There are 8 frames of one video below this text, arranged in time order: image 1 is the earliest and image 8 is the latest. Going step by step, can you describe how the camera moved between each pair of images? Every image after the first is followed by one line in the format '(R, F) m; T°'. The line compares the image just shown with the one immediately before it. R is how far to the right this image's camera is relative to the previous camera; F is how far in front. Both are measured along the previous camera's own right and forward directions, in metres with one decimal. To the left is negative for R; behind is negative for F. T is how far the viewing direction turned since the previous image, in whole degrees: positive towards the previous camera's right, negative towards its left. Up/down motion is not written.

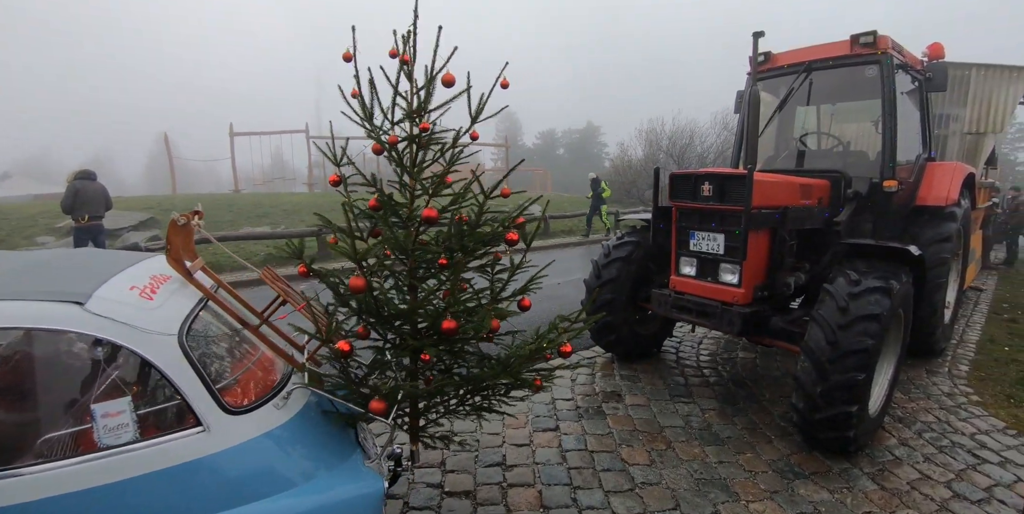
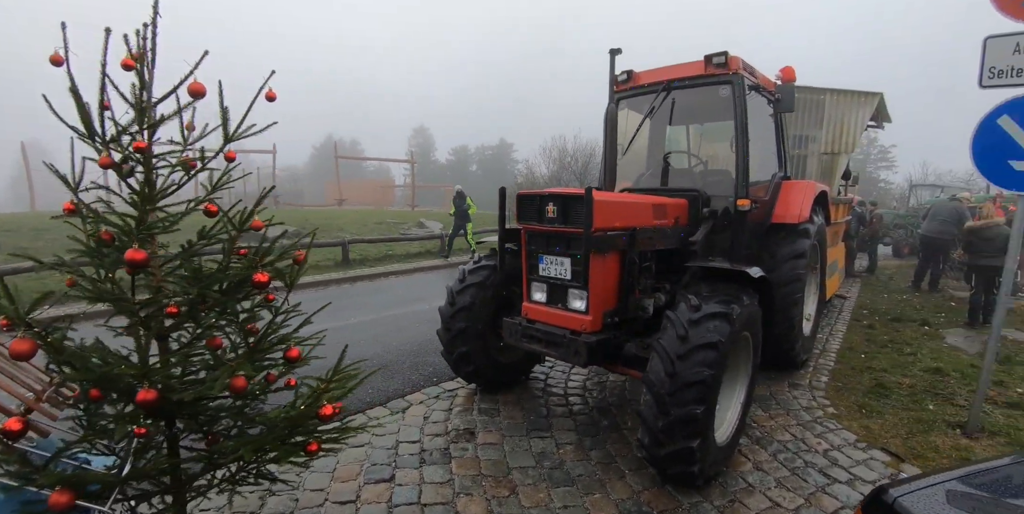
(+0.8, +0.3) m; +7°
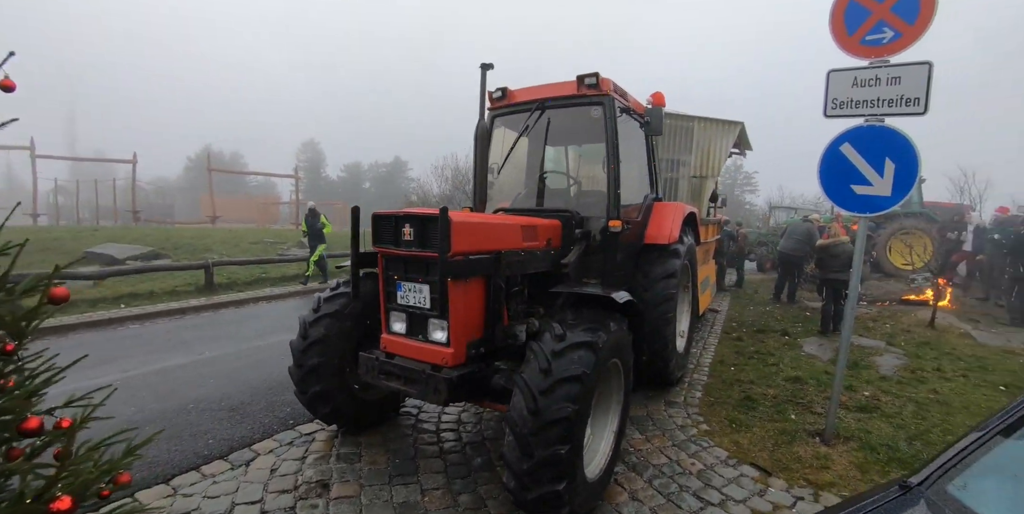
(+0.4, +0.3) m; +11°
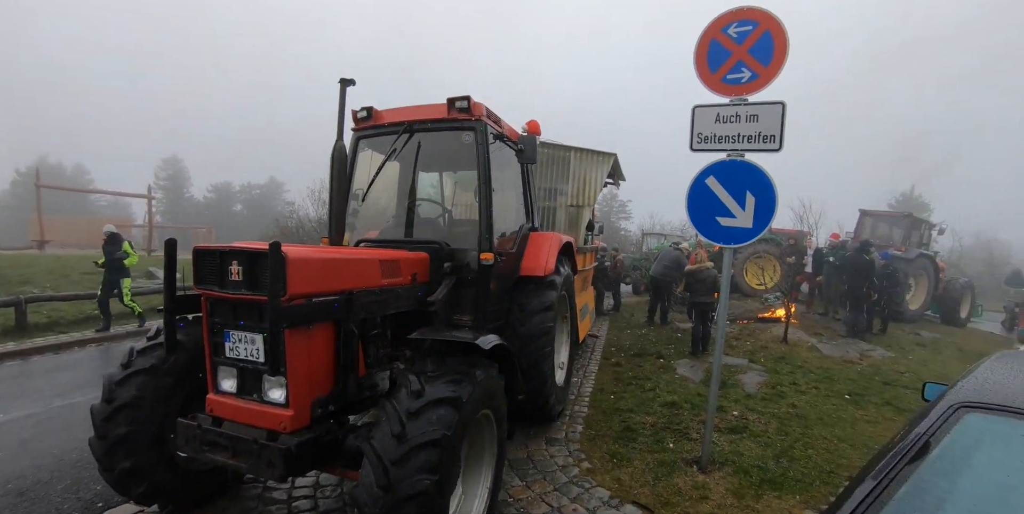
(+0.2, +0.3) m; +12°
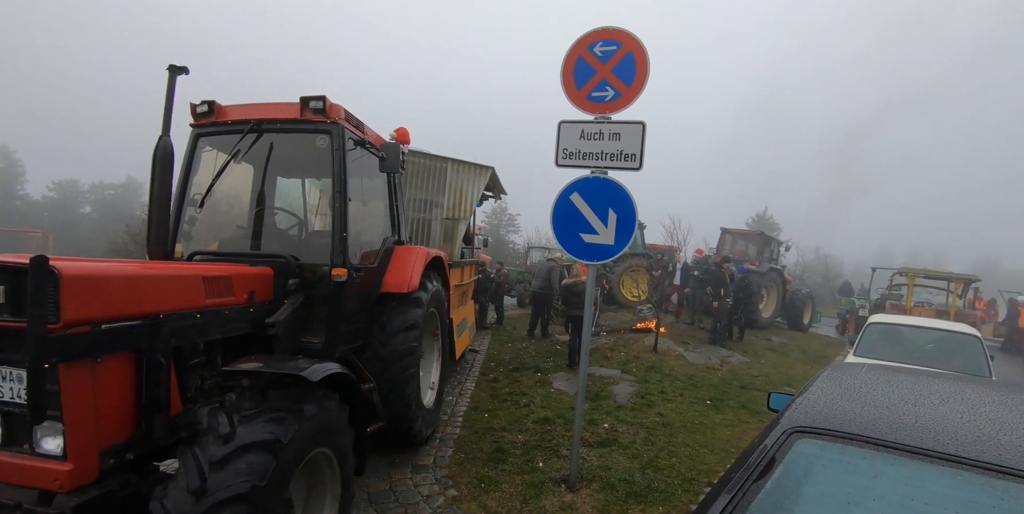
(+0.3, +0.1) m; +11°
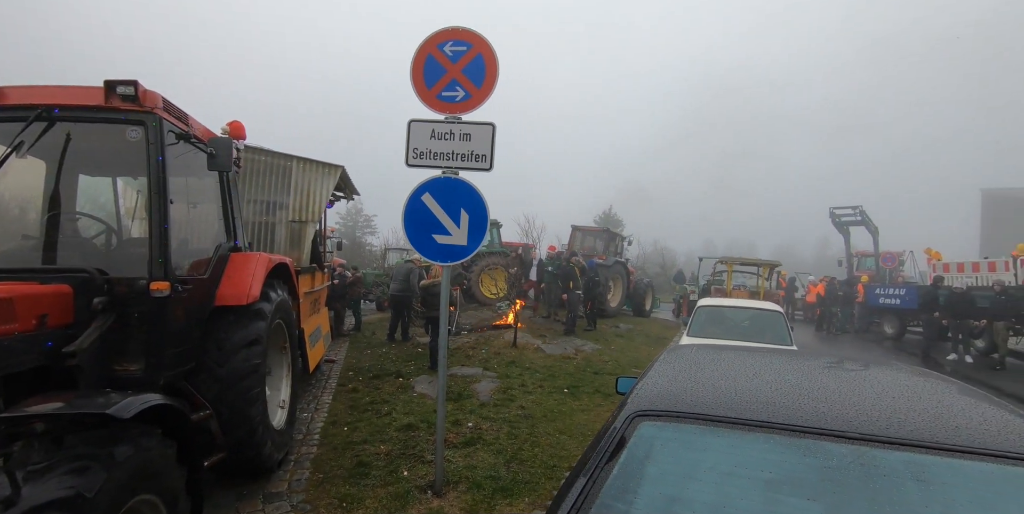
(+0.1, 0.0) m; +14°
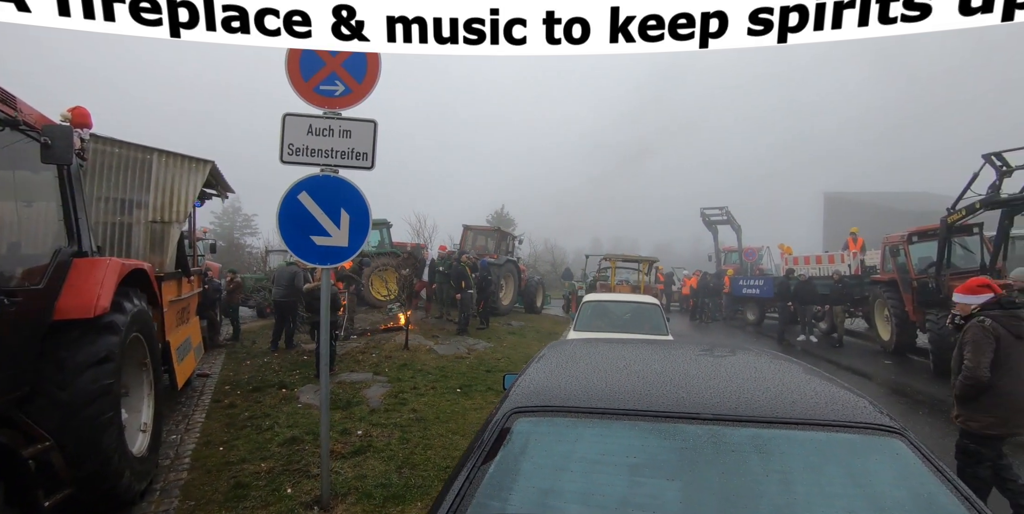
(+0.1, 0.0) m; +10°
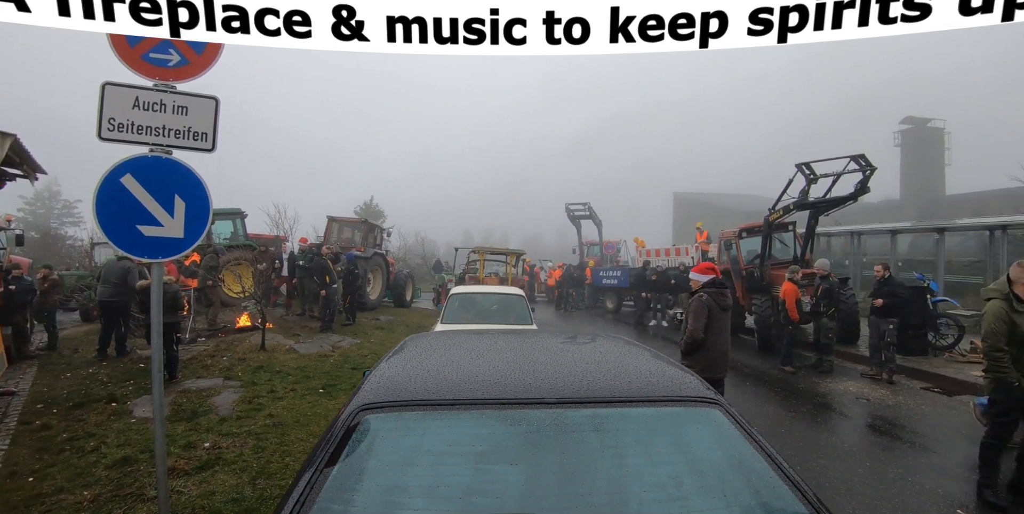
(+0.1, 0.0) m; +12°
